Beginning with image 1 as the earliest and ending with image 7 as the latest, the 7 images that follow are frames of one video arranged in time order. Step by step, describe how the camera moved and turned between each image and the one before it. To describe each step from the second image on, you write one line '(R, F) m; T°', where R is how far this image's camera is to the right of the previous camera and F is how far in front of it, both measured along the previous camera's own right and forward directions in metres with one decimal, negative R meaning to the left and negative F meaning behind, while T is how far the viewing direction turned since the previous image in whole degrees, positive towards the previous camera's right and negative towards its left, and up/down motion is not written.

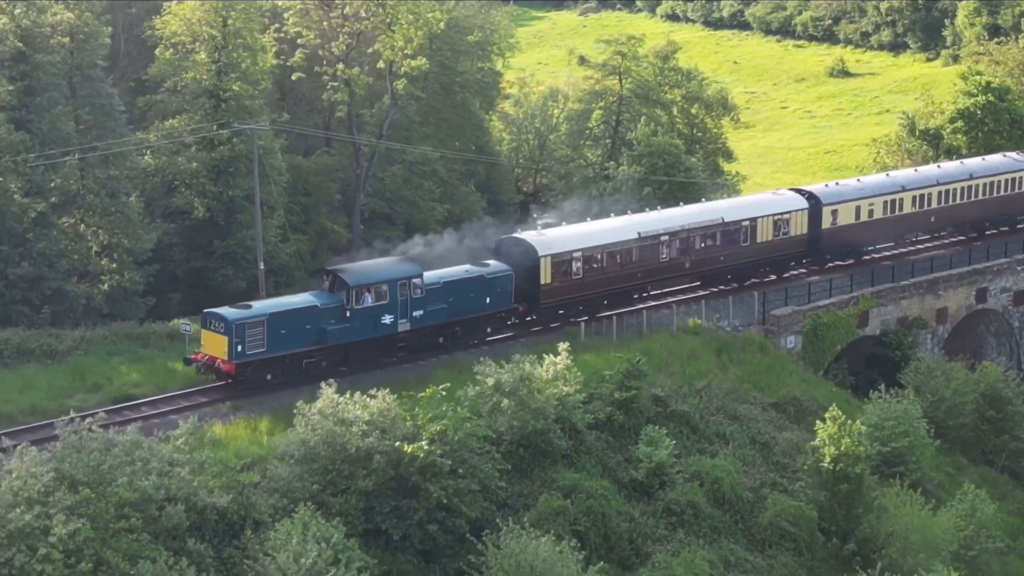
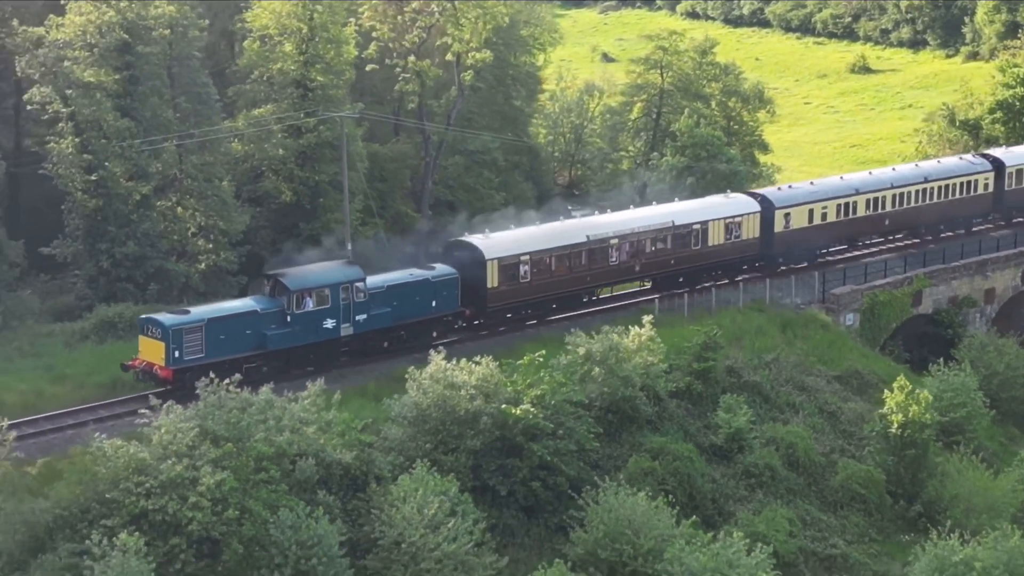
(-1.7, -2.0) m; 0°
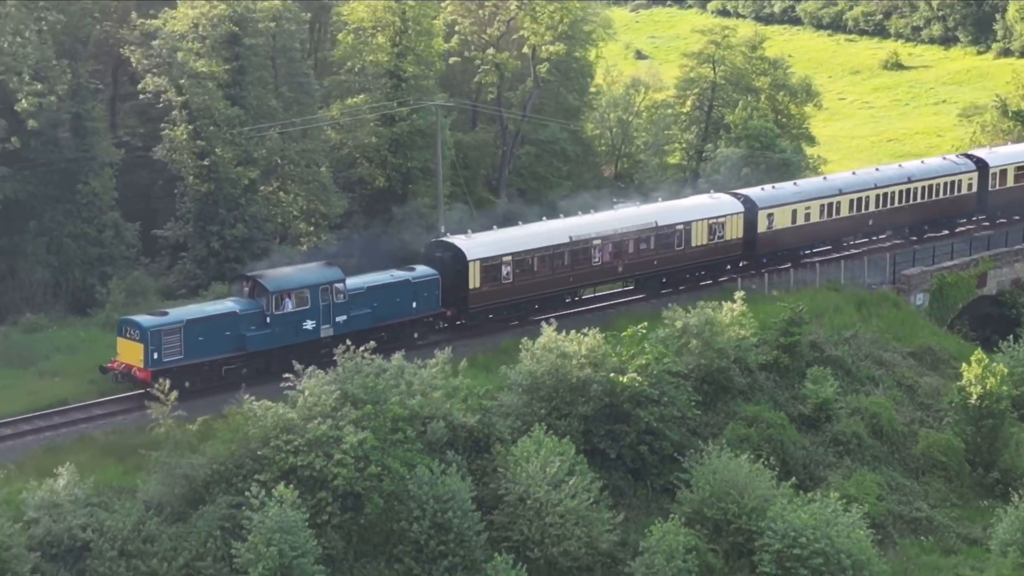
(-1.8, -1.8) m; 0°
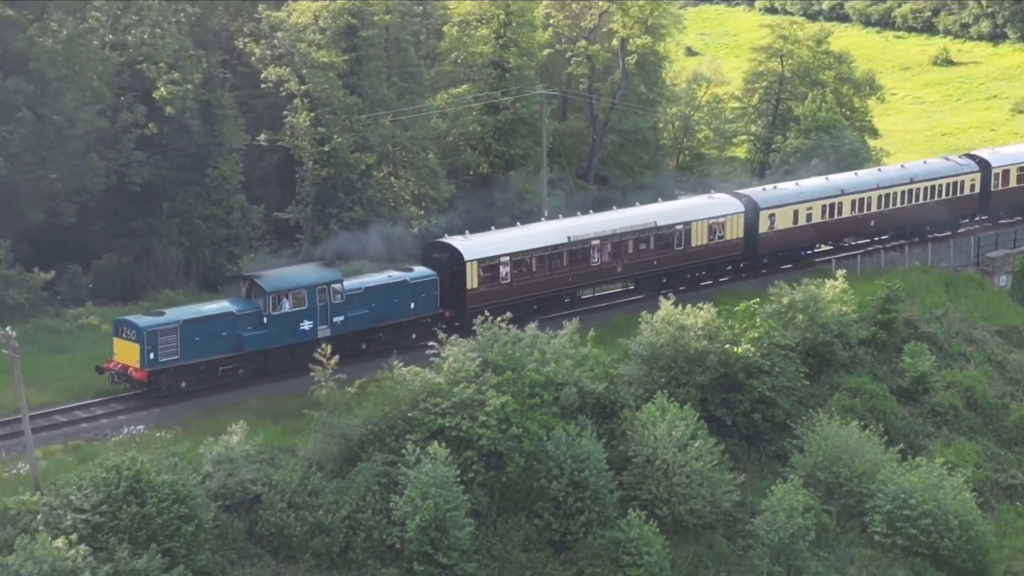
(-1.8, -1.9) m; -1°
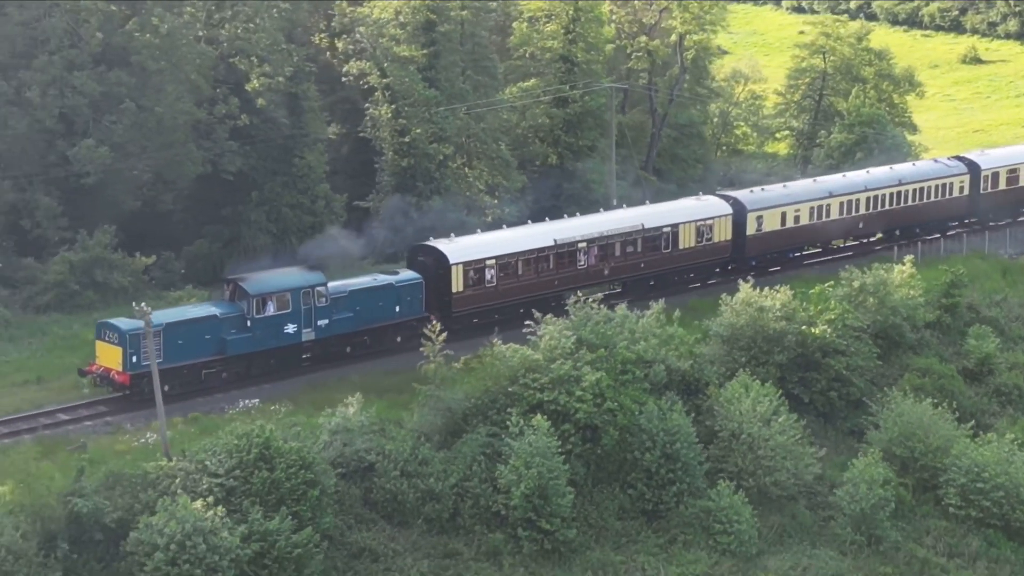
(-1.5, -1.4) m; 0°
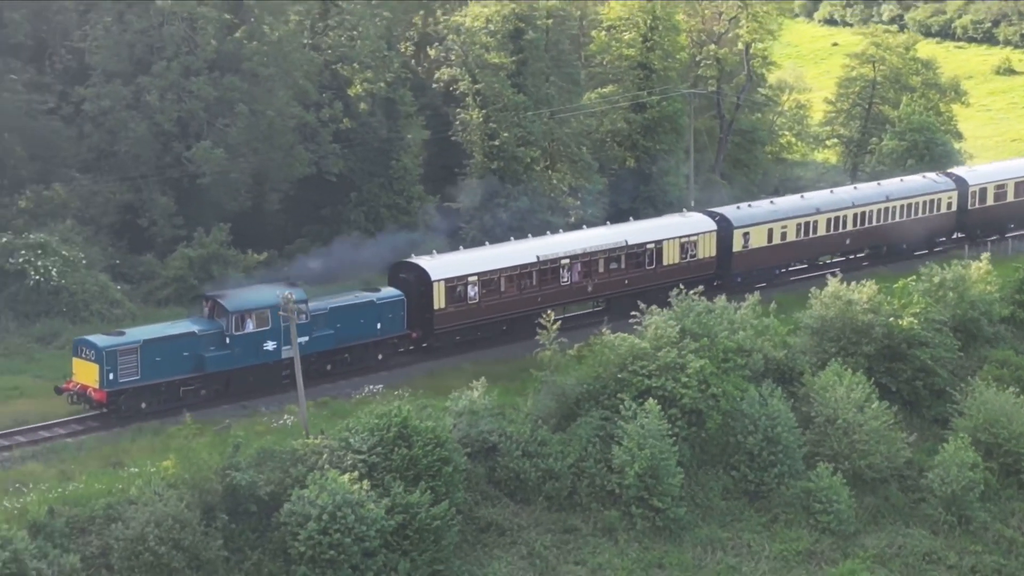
(-1.8, -1.7) m; -1°
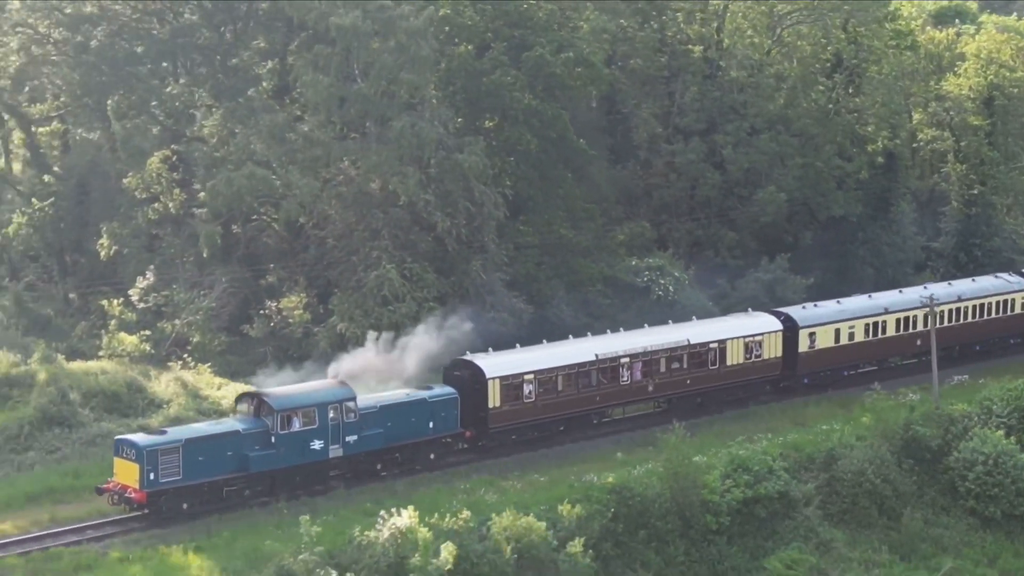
(-9.2, -8.6) m; -6°
